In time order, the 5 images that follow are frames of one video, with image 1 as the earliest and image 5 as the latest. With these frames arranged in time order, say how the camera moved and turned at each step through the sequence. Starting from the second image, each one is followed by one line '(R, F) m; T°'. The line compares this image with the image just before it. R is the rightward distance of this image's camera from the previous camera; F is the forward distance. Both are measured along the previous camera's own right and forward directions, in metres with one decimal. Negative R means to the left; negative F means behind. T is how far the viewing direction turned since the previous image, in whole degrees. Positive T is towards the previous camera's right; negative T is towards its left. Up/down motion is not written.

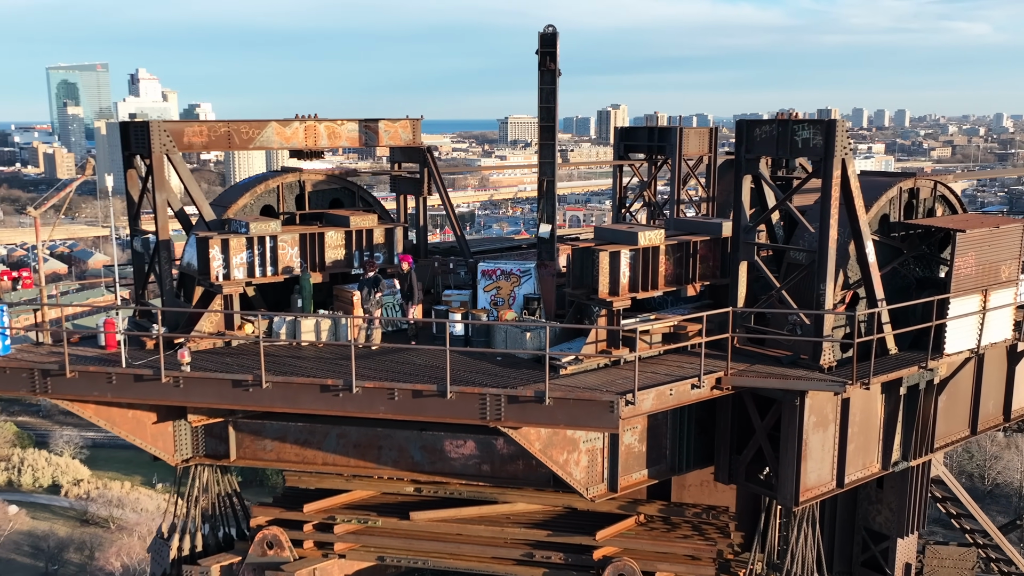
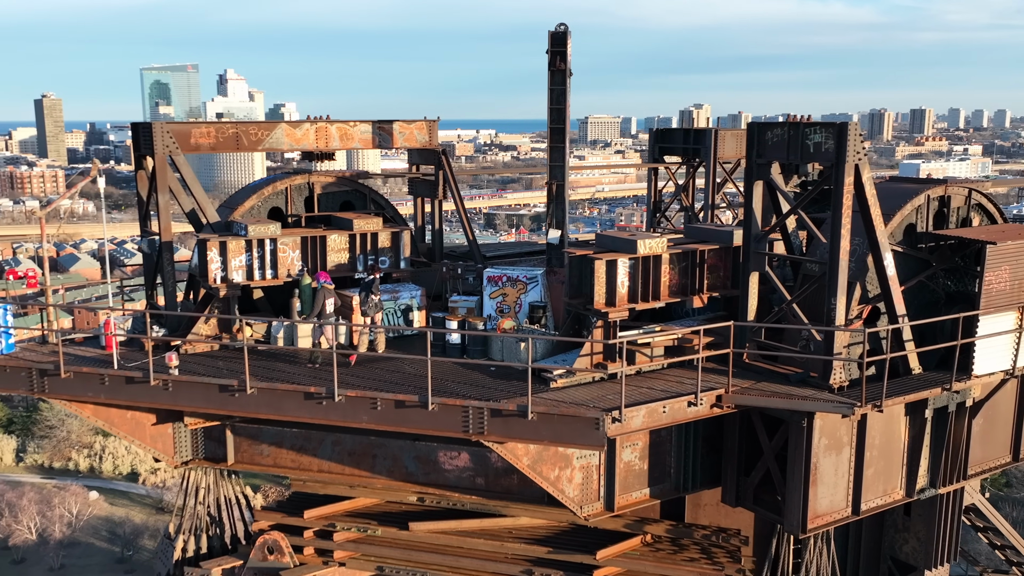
(+1.1, +0.5) m; -4°
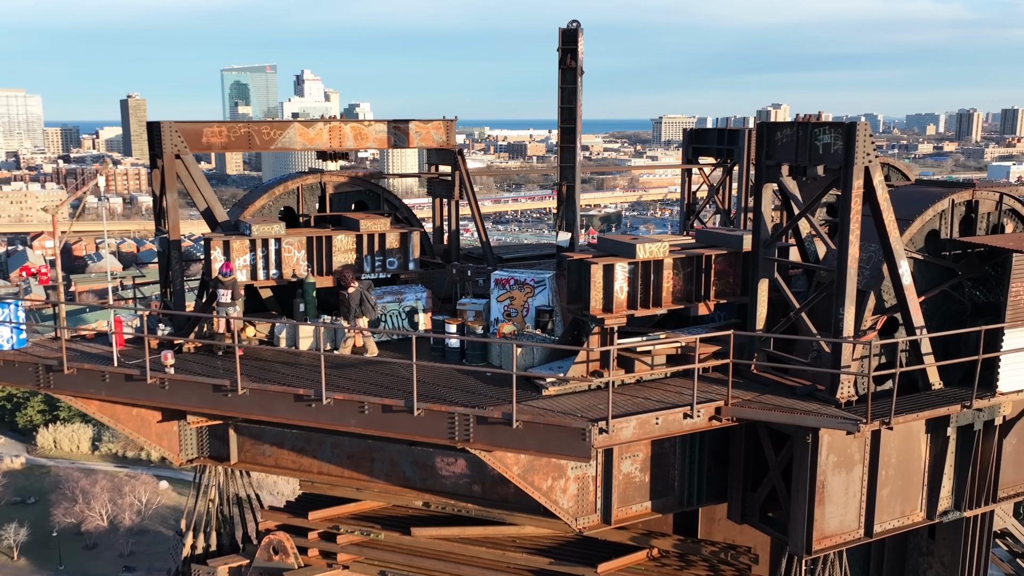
(+0.9, +0.4) m; -4°
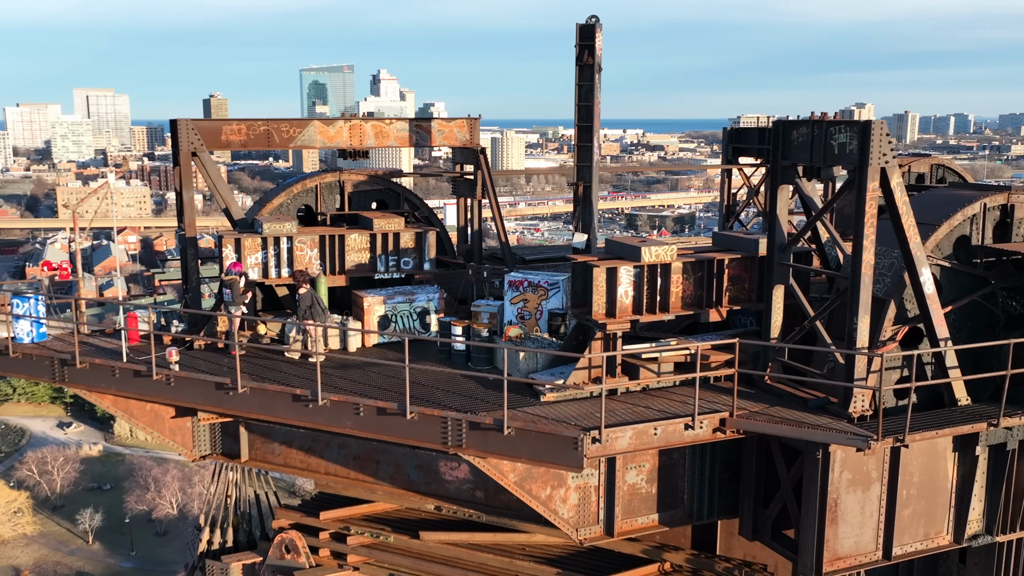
(+0.8, +0.3) m; -4°
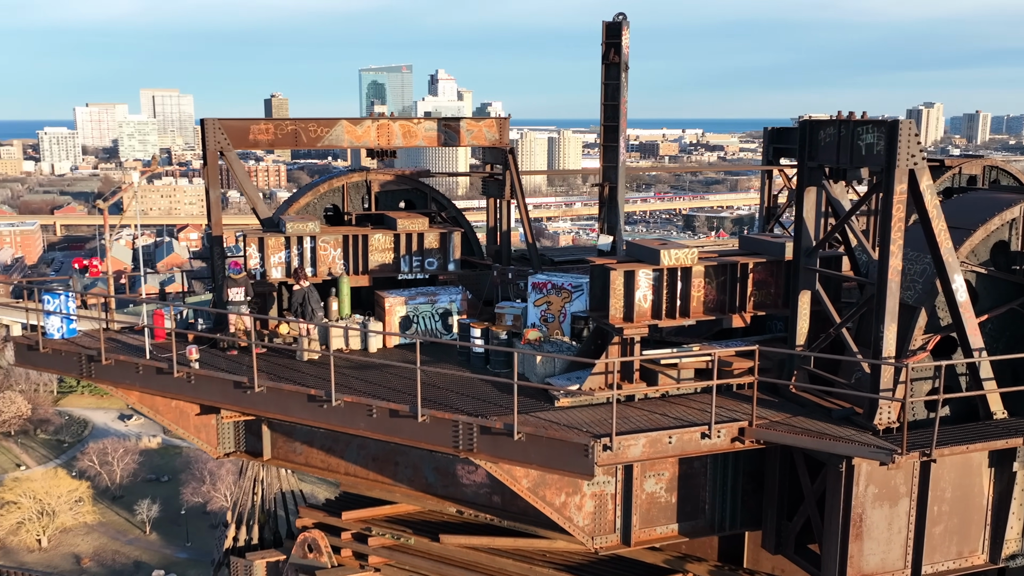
(+0.5, +0.2) m; -3°
